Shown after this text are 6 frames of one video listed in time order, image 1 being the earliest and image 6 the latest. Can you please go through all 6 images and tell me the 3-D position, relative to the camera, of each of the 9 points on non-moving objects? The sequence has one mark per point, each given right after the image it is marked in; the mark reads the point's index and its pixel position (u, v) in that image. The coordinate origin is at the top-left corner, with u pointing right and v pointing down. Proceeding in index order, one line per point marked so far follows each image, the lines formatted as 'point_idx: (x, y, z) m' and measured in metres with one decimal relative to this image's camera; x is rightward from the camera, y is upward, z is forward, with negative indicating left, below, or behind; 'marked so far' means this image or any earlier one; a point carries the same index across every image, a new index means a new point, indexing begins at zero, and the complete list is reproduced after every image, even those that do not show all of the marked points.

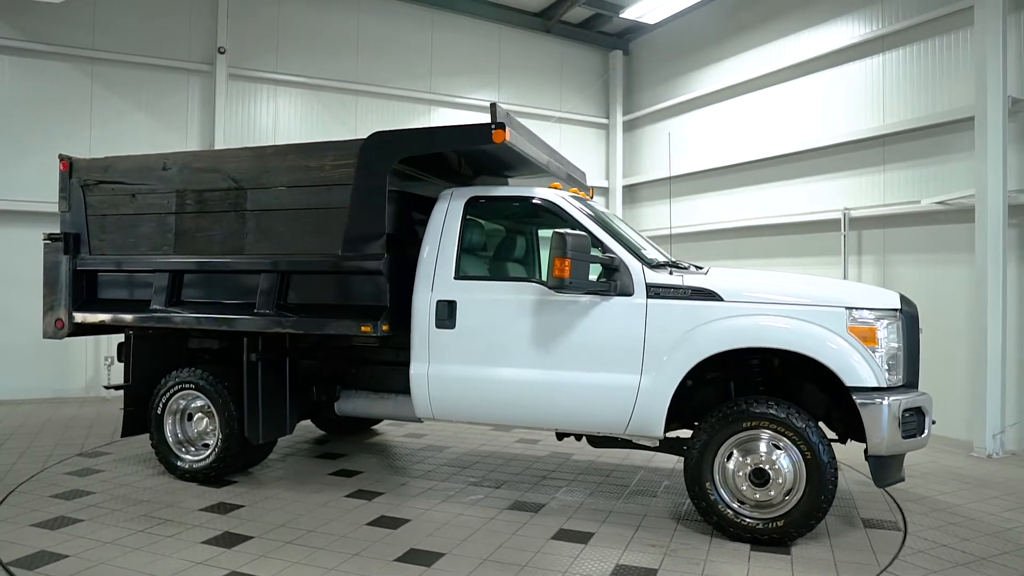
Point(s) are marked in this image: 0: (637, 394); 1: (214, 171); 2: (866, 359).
0: (+0.8, -0.6, +4.0) m
1: (-2.1, +0.8, +4.7) m
2: (+2.0, -0.4, +3.7) m
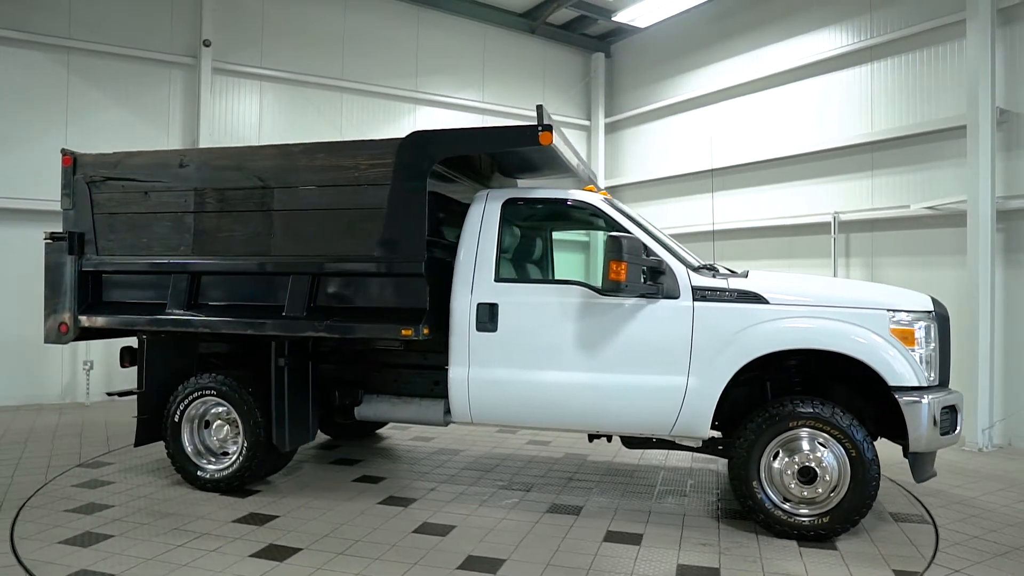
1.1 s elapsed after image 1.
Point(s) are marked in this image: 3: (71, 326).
0: (+1.1, -0.6, +4.0) m
1: (-1.9, +0.8, +4.5) m
2: (+2.3, -0.4, +3.8) m
3: (-3.2, -0.3, +4.8) m
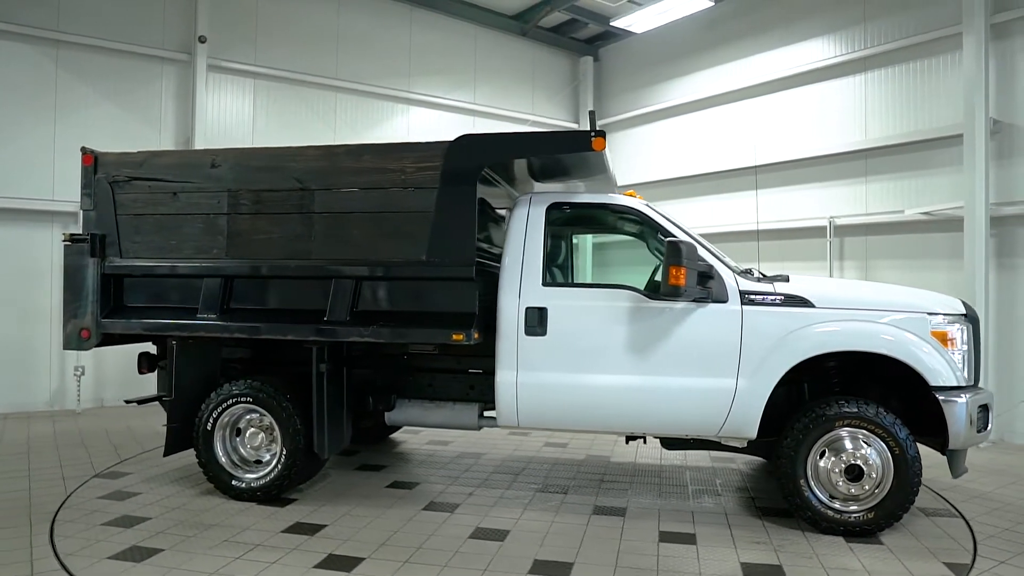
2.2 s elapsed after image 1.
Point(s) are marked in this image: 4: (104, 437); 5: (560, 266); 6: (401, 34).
0: (+1.4, -0.7, +4.1) m
1: (-1.6, +0.8, +4.4) m
2: (+2.6, -0.4, +4.0) m
3: (-2.9, -0.3, +4.6) m
4: (-3.9, -1.4, +6.4) m
5: (+0.3, +0.1, +4.4) m
6: (-1.7, +4.0, +10.3) m
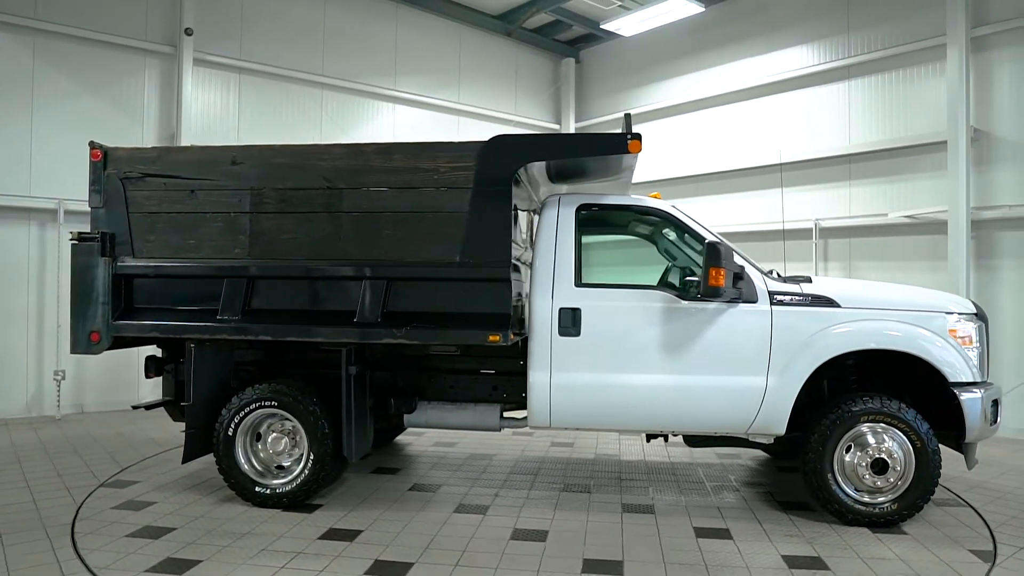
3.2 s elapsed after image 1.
0: (+1.6, -0.7, +4.2) m
1: (-1.4, +0.8, +4.3) m
2: (+2.8, -0.4, +4.2) m
3: (-2.7, -0.3, +4.4) m
4: (-3.9, -1.4, +6.1) m
5: (+0.5, +0.1, +4.4) m
6: (-1.9, +4.0, +10.2) m
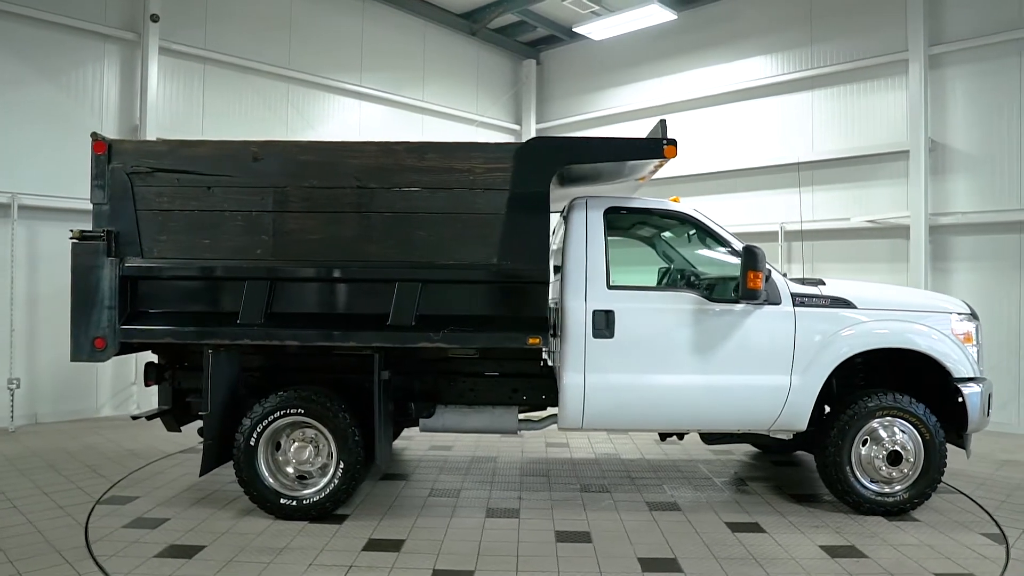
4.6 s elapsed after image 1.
0: (+1.8, -0.7, +4.4) m
1: (-1.2, +0.8, +4.2) m
2: (+3.1, -0.4, +4.5) m
3: (-2.5, -0.3, +4.1) m
4: (-3.8, -1.5, +5.7) m
5: (+0.7, +0.1, +4.5) m
6: (-2.4, +3.9, +9.9) m
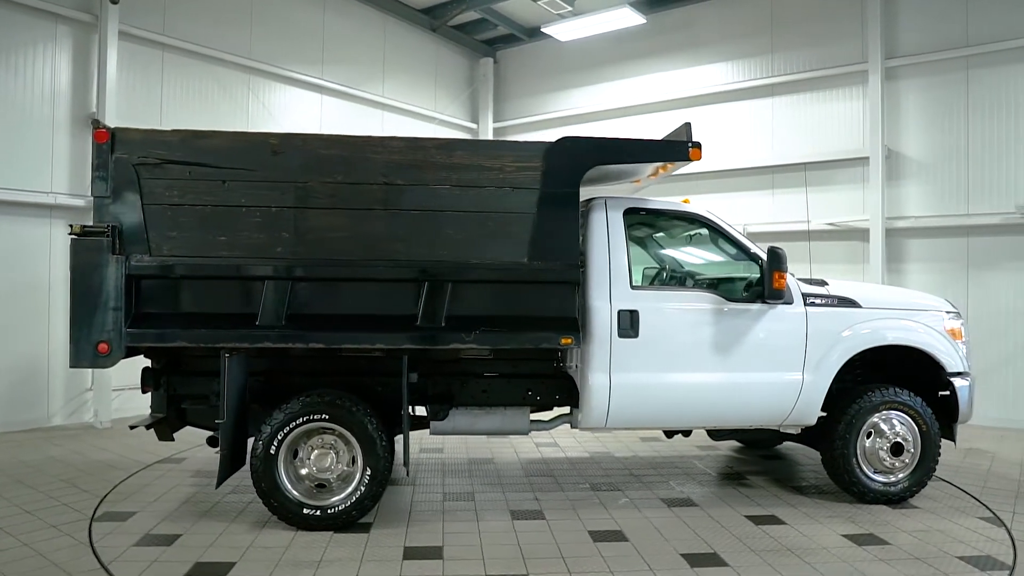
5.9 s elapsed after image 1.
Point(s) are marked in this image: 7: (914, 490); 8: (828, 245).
0: (+2.0, -0.7, +4.5) m
1: (-1.0, +0.8, +4.0) m
2: (+3.2, -0.4, +4.8) m
3: (-2.3, -0.3, +3.8) m
4: (-3.8, -1.5, +5.2) m
5: (+0.9, +0.1, +4.6) m
6: (-2.8, +3.9, +9.6) m
7: (+2.8, -1.4, +4.6) m
8: (+4.2, +0.6, +8.7) m
